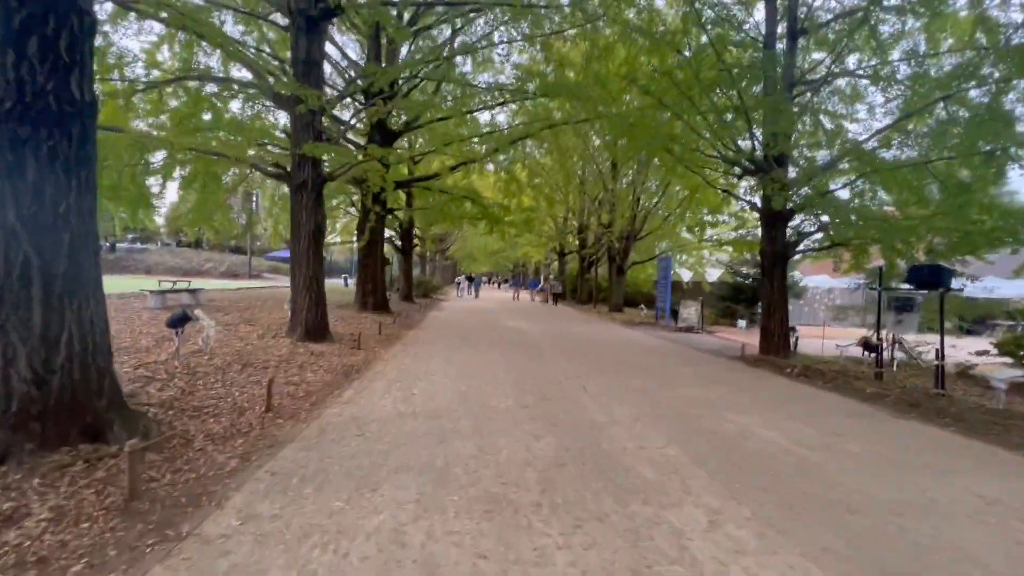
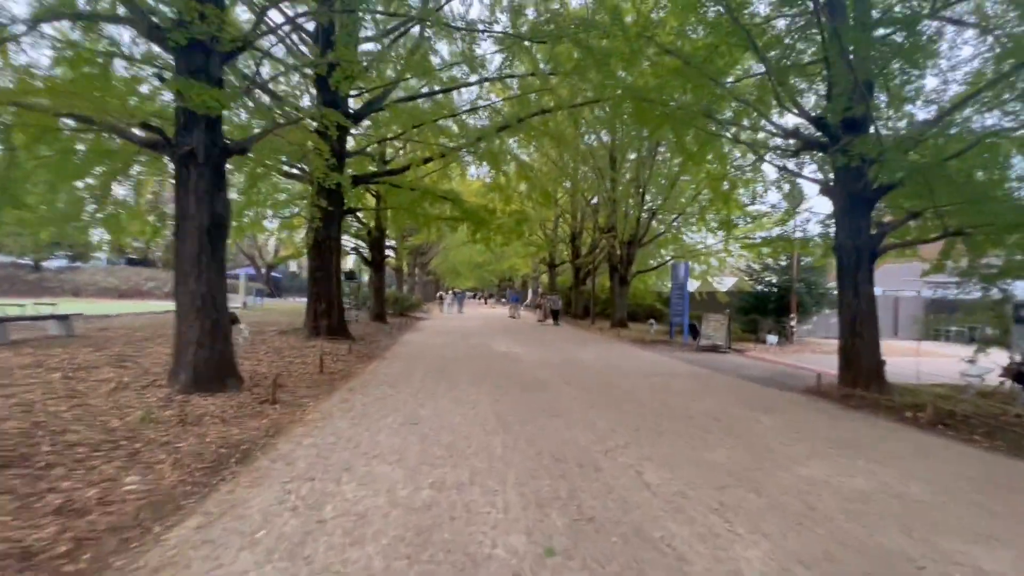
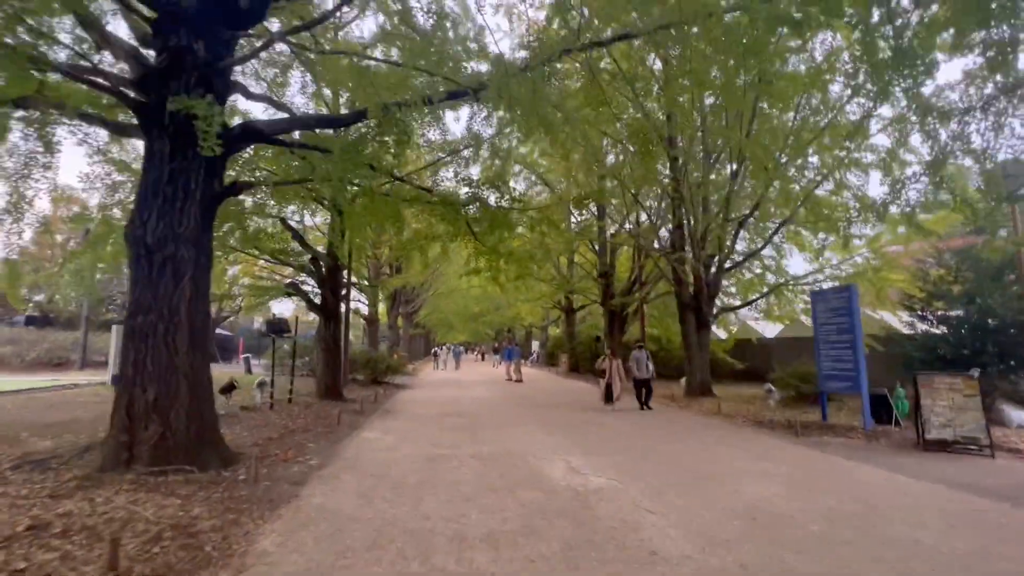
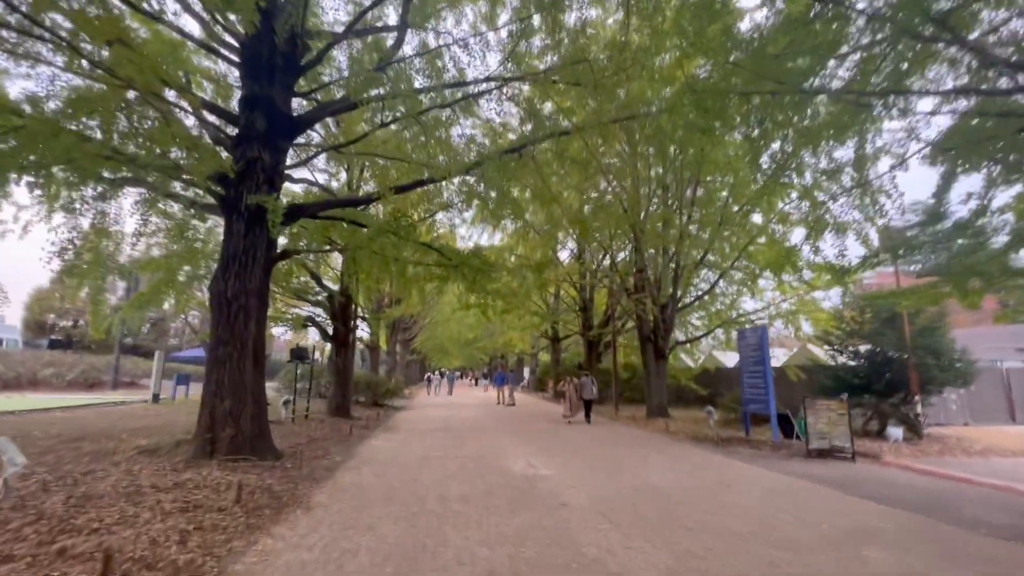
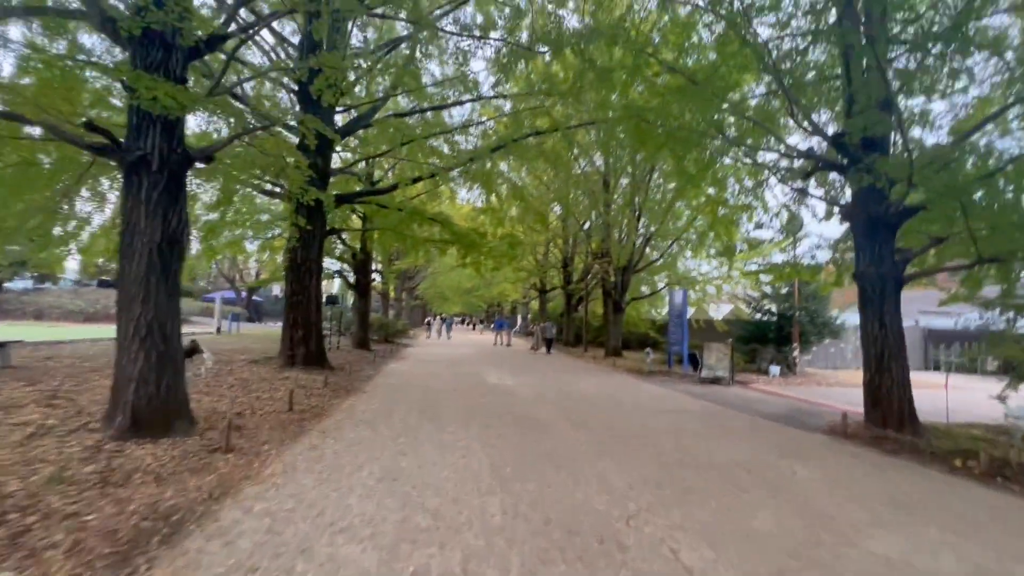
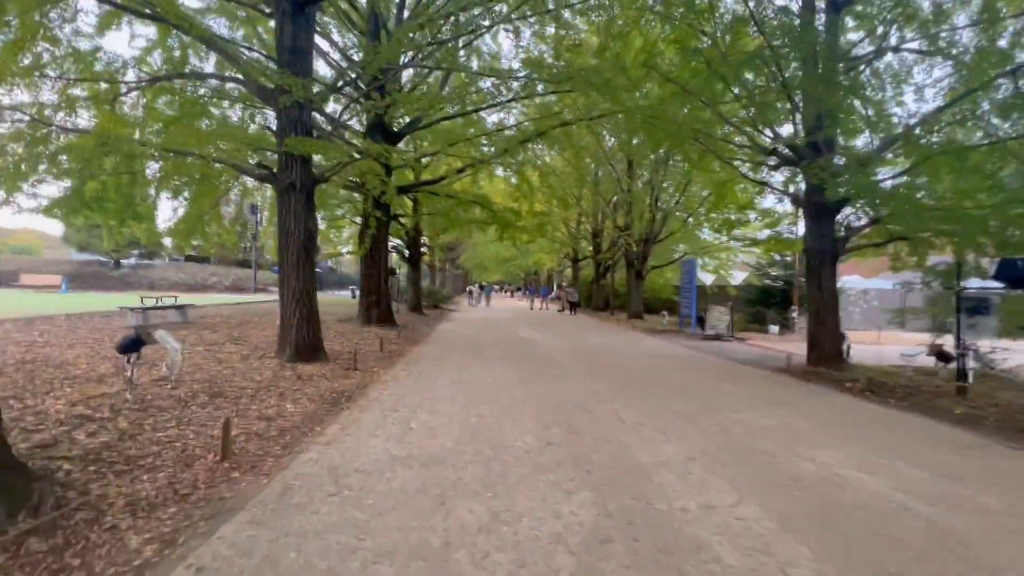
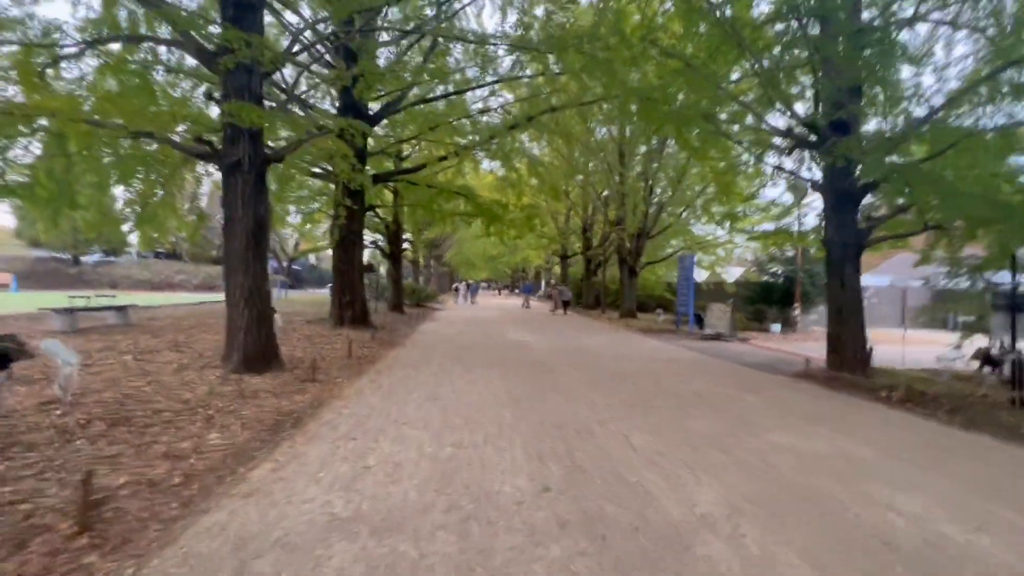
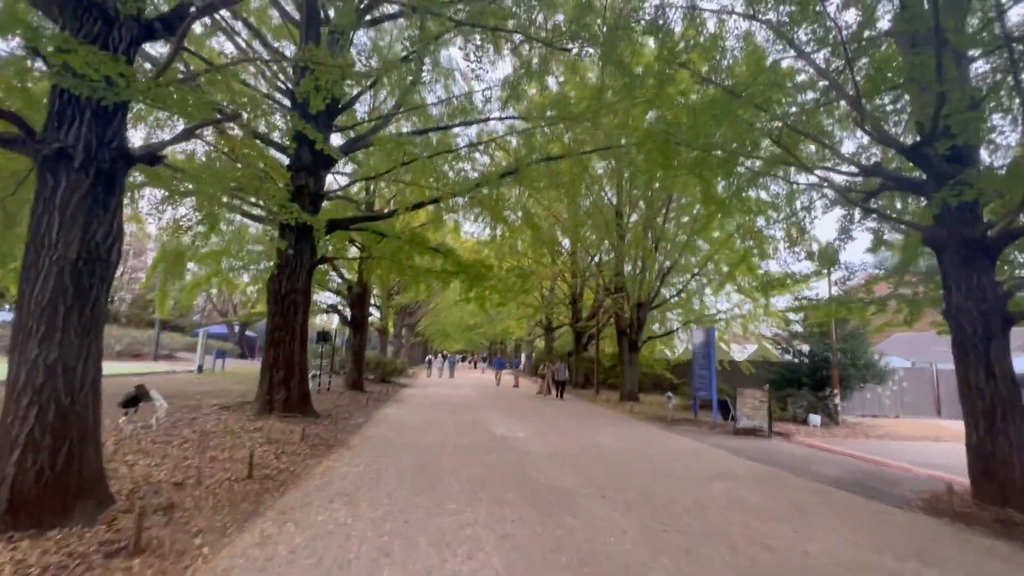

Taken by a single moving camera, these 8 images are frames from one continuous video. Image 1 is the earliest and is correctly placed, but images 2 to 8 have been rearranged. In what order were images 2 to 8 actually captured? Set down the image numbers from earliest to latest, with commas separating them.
6, 7, 2, 5, 8, 4, 3
